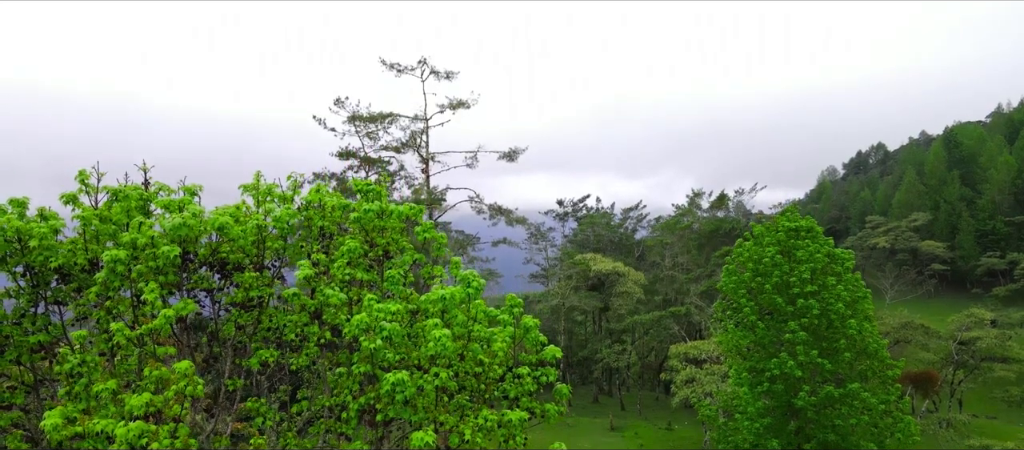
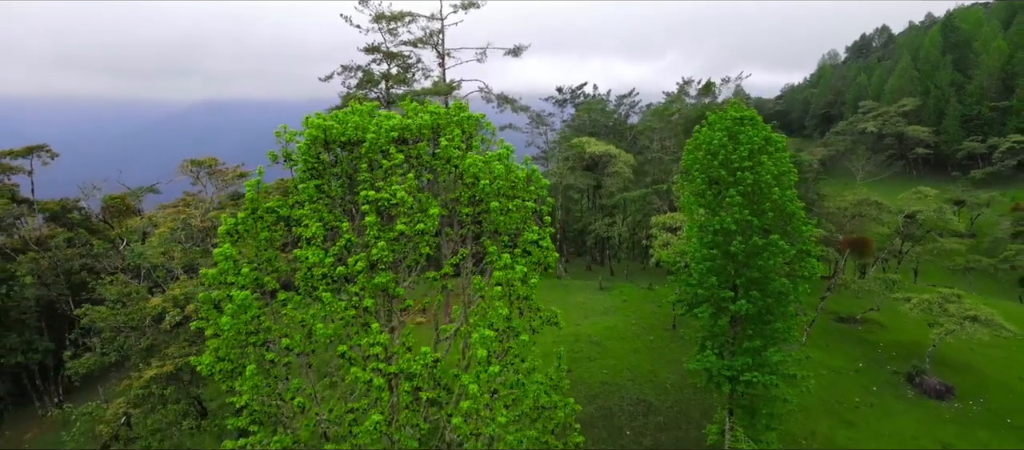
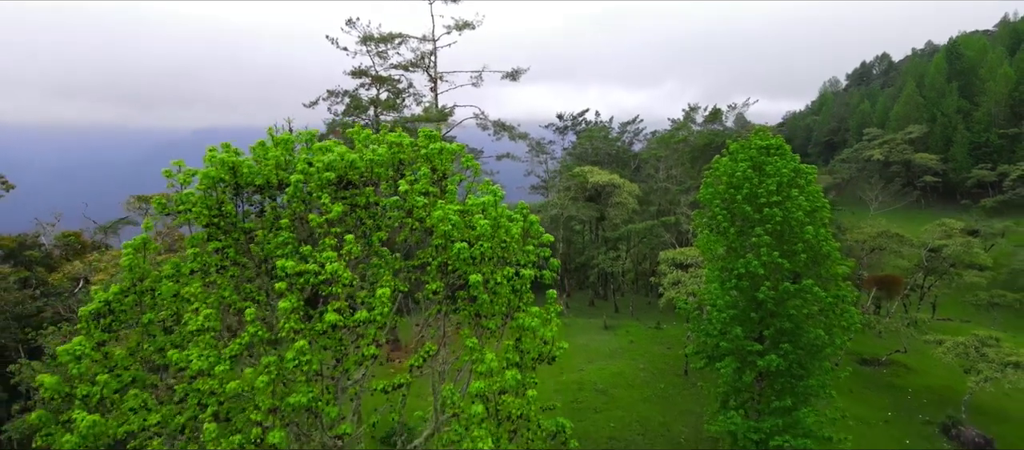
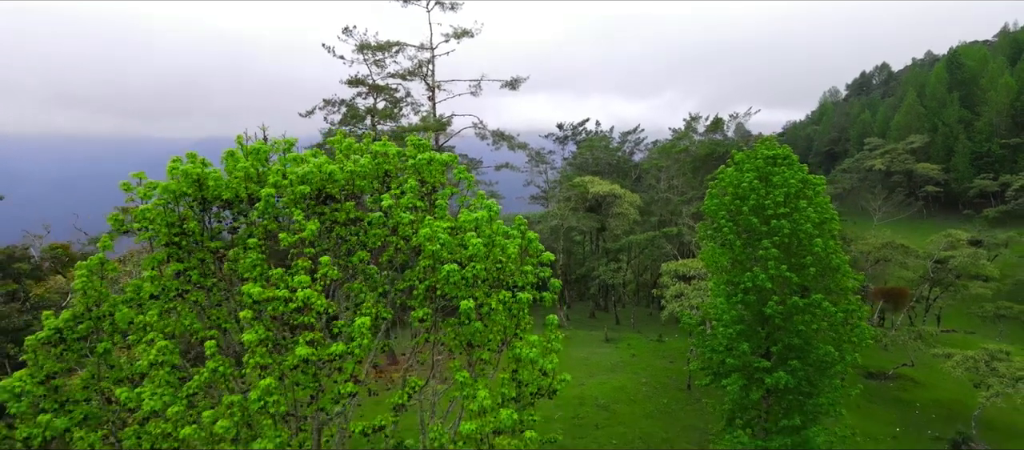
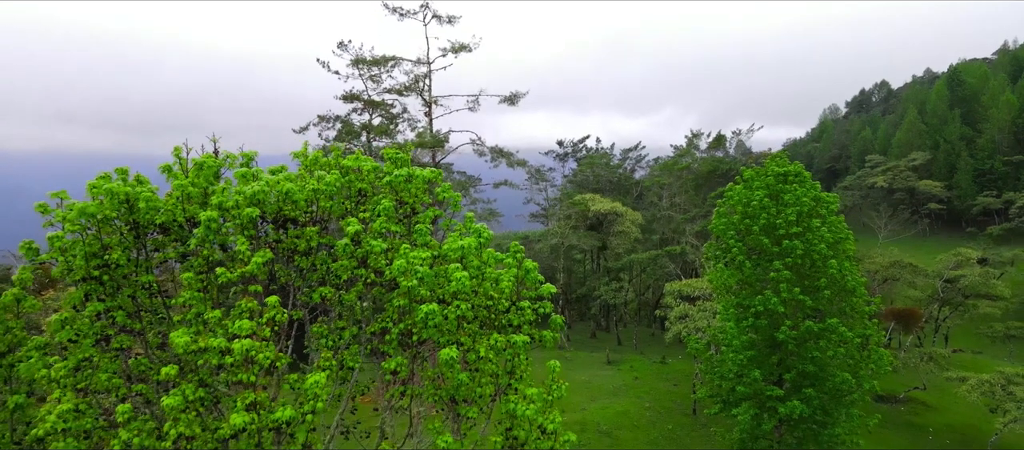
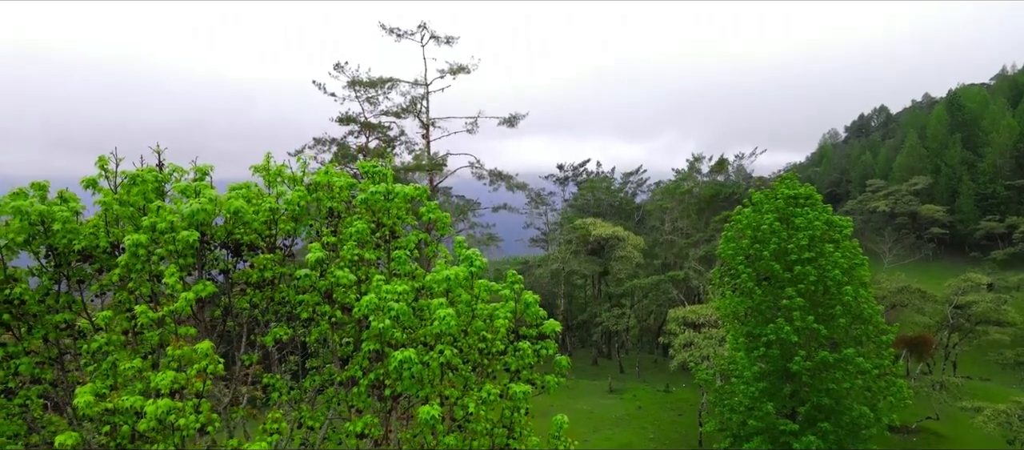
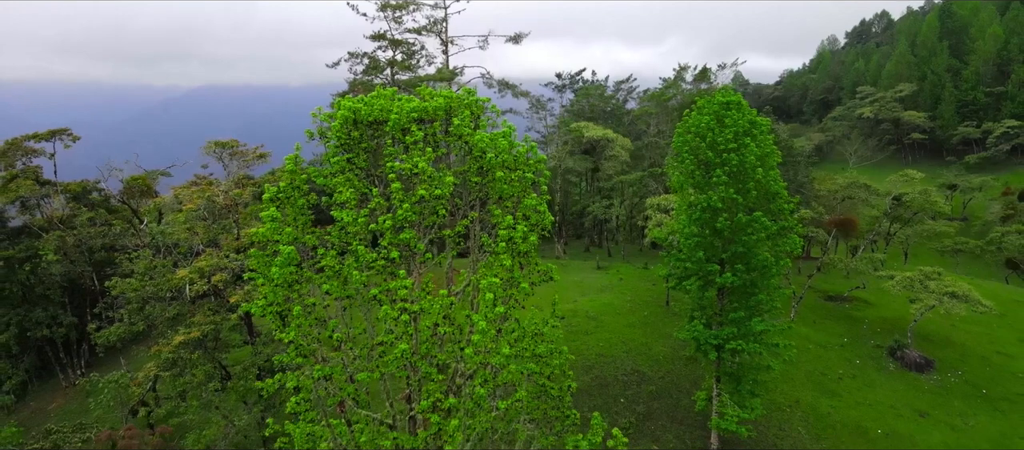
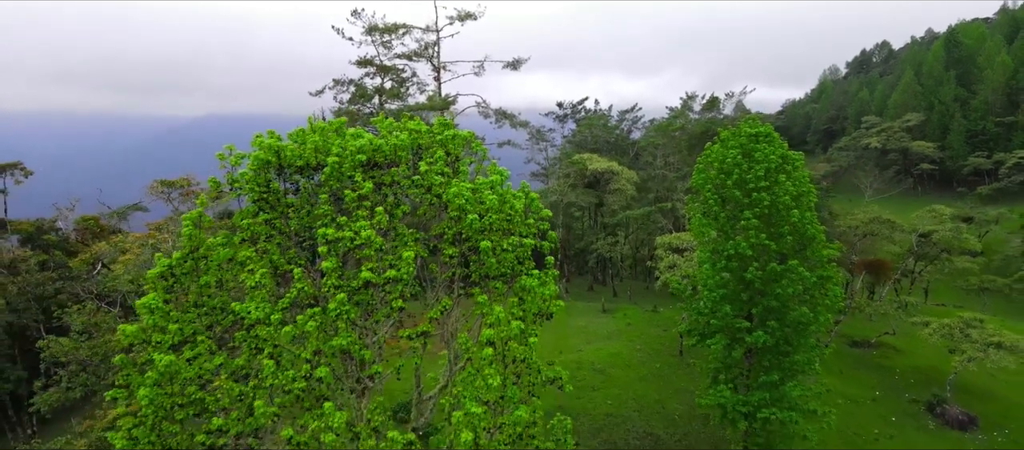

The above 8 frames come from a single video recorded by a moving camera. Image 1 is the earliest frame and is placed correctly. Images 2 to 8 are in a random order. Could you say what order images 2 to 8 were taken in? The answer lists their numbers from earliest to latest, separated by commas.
6, 5, 4, 3, 8, 2, 7
